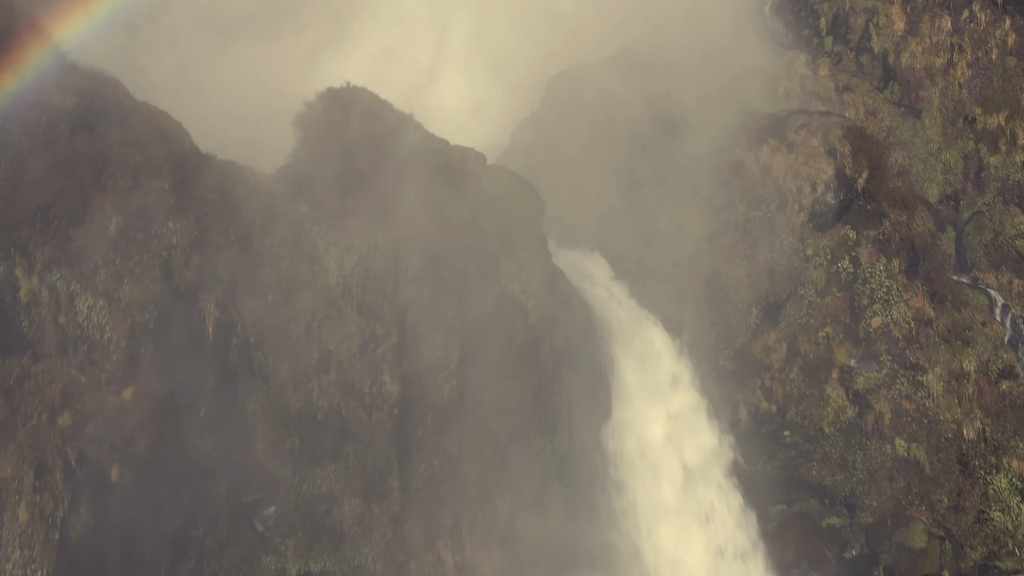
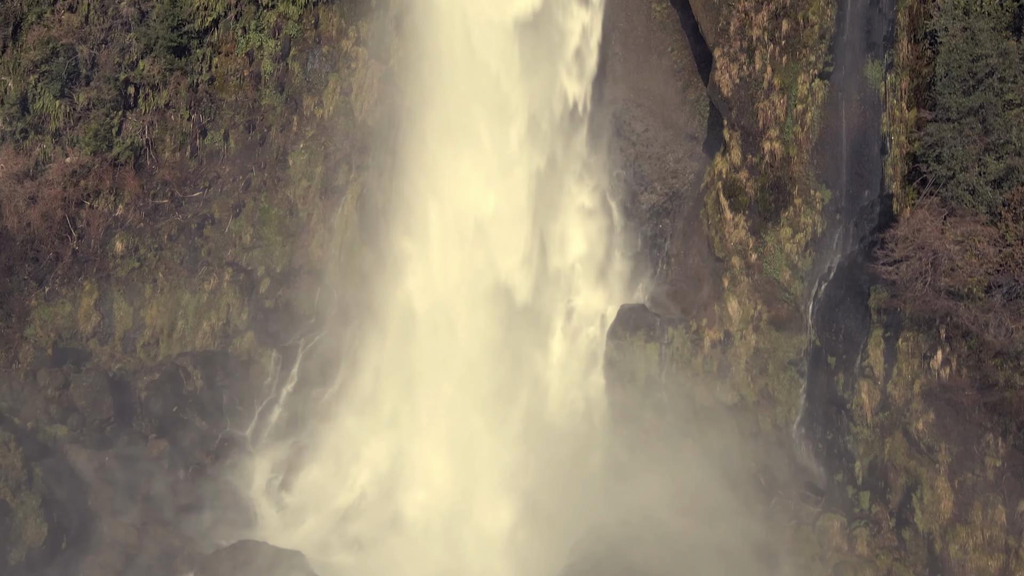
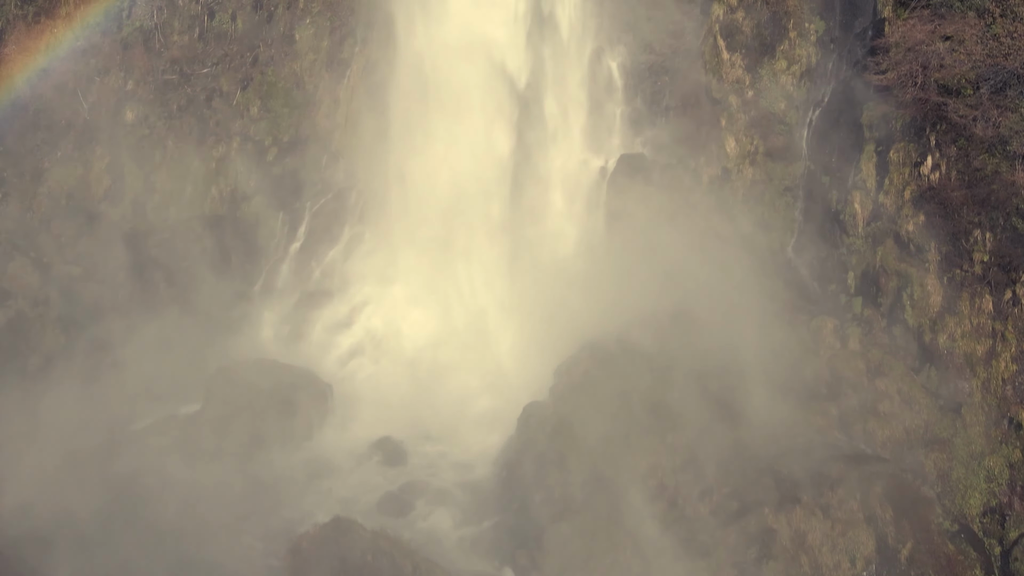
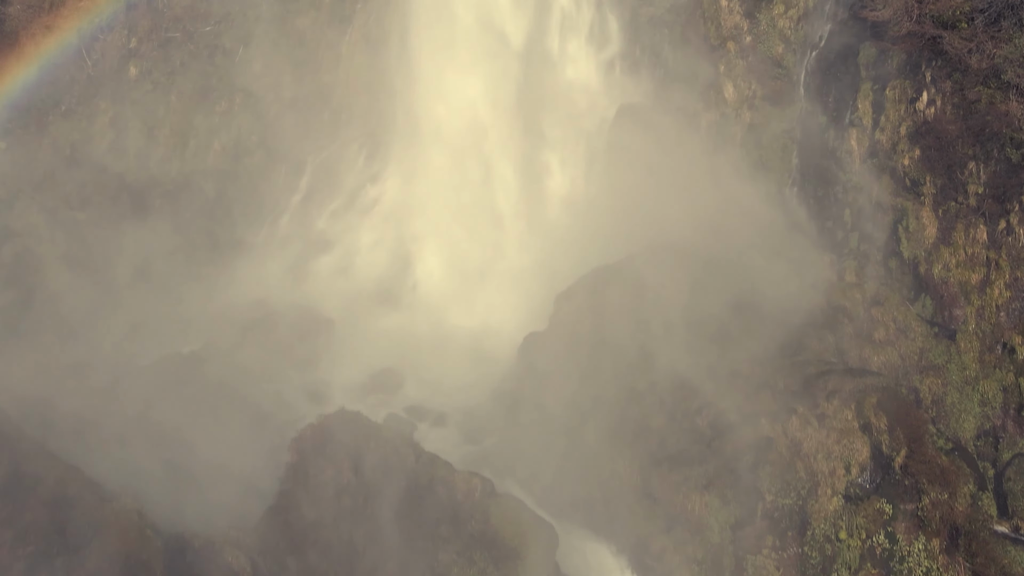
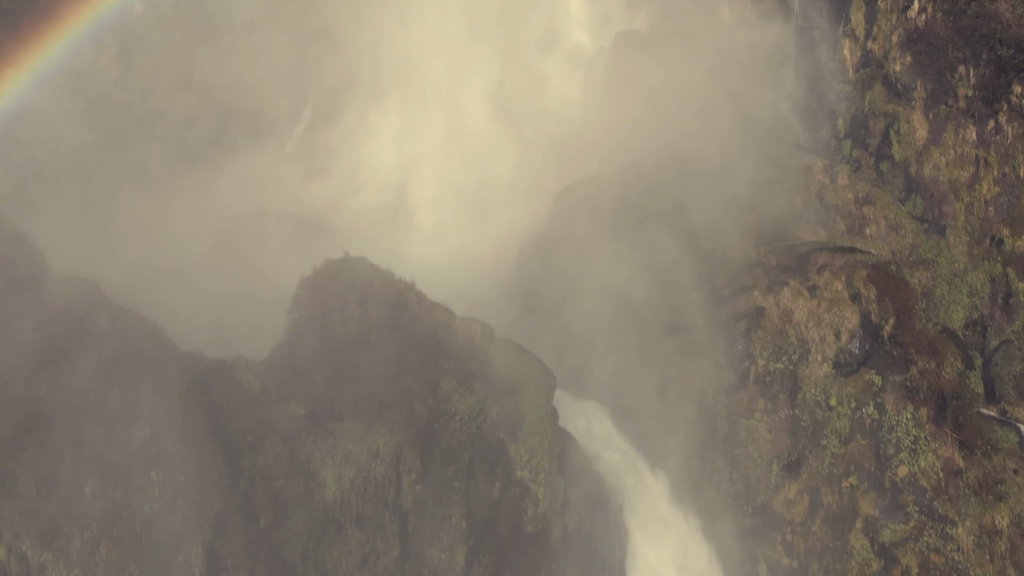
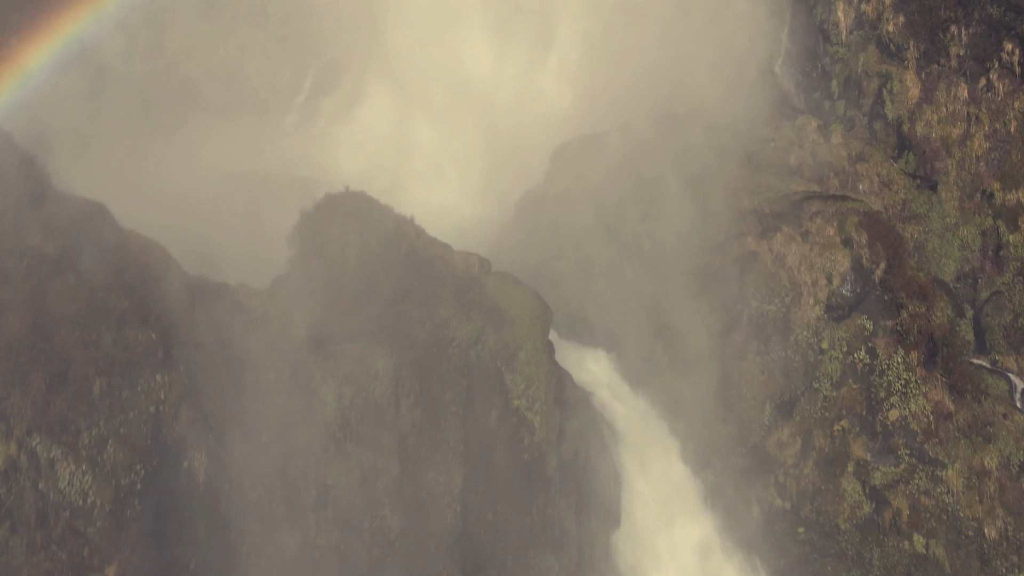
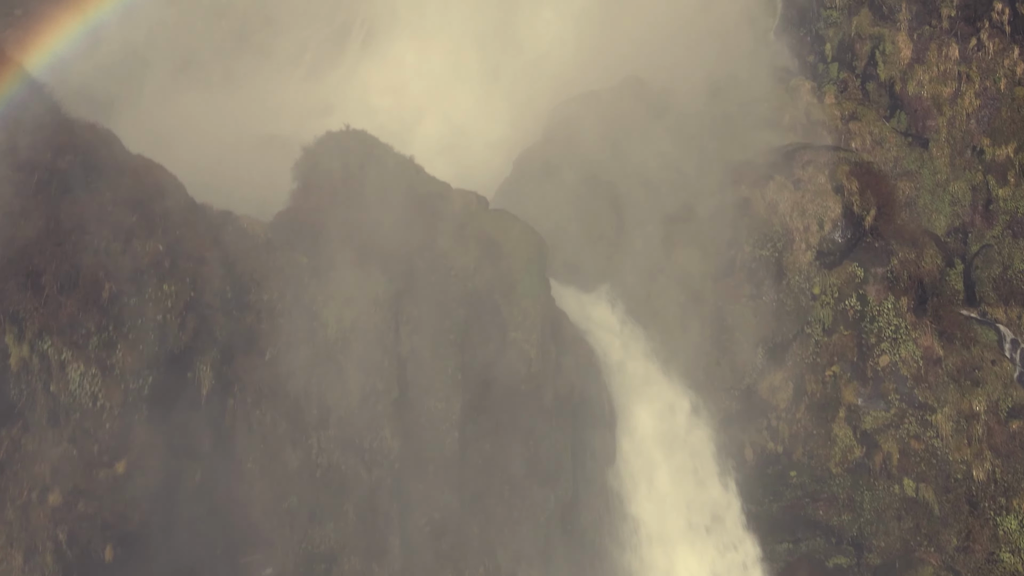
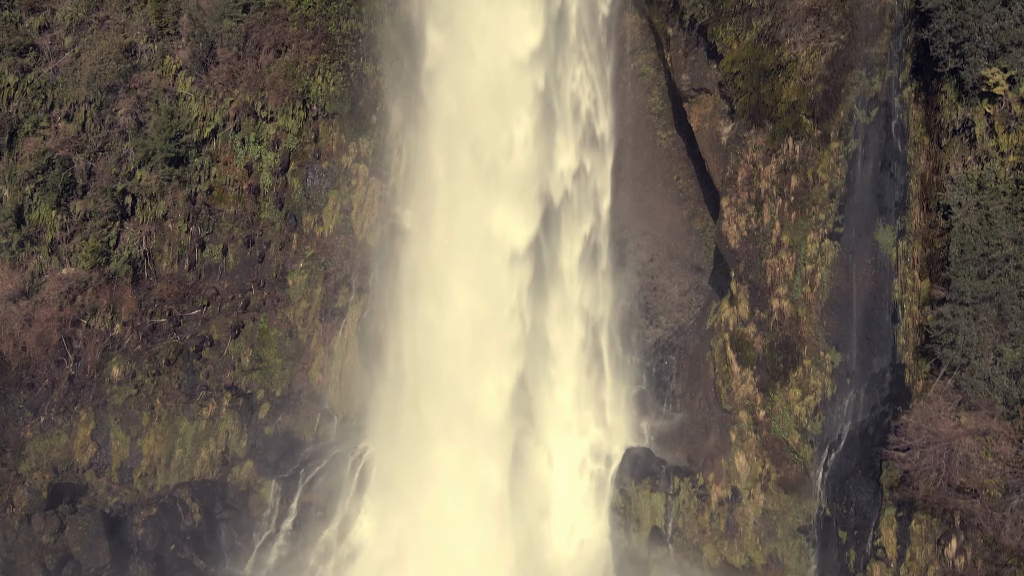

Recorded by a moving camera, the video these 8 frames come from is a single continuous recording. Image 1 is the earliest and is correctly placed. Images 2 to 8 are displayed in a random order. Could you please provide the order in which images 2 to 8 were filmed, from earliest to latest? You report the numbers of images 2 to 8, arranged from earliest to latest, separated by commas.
7, 6, 5, 4, 3, 2, 8
